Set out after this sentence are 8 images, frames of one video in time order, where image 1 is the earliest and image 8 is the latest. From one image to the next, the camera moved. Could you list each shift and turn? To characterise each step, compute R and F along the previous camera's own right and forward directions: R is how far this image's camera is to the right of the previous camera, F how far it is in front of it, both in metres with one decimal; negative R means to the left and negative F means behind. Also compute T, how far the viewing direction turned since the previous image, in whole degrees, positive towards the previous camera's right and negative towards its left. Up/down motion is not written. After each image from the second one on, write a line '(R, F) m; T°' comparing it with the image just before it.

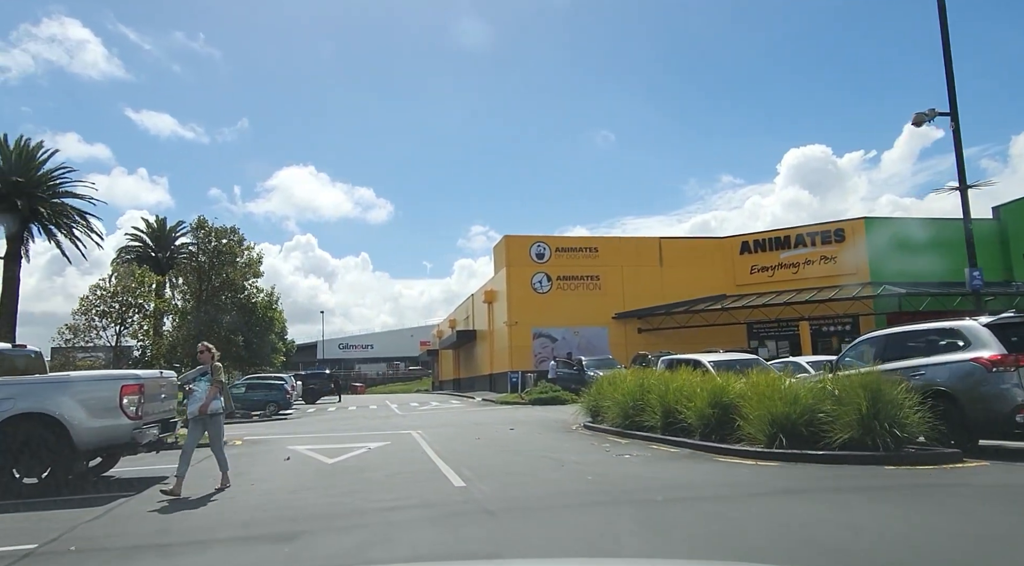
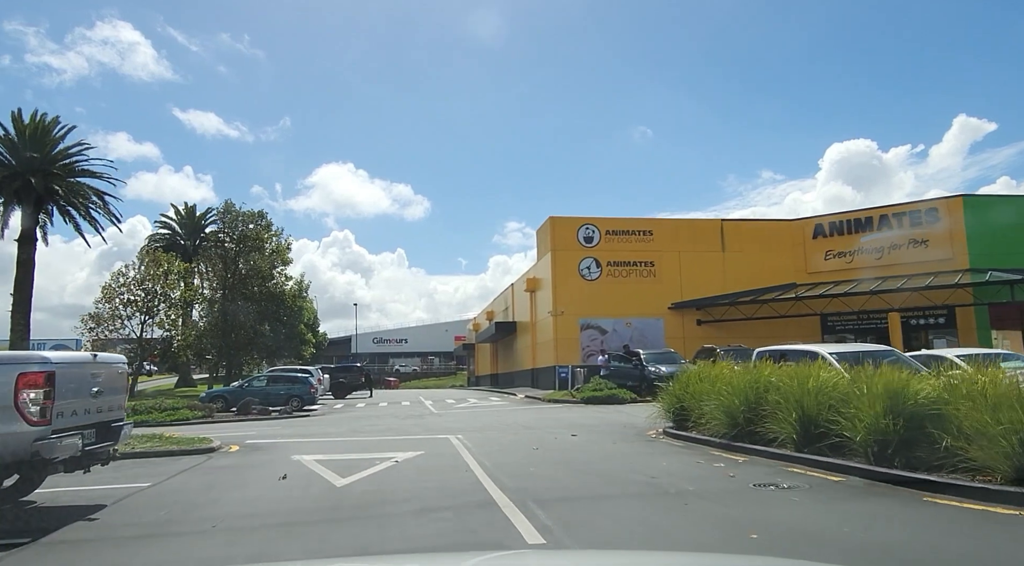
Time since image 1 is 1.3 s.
(-0.5, +3.5) m; -3°
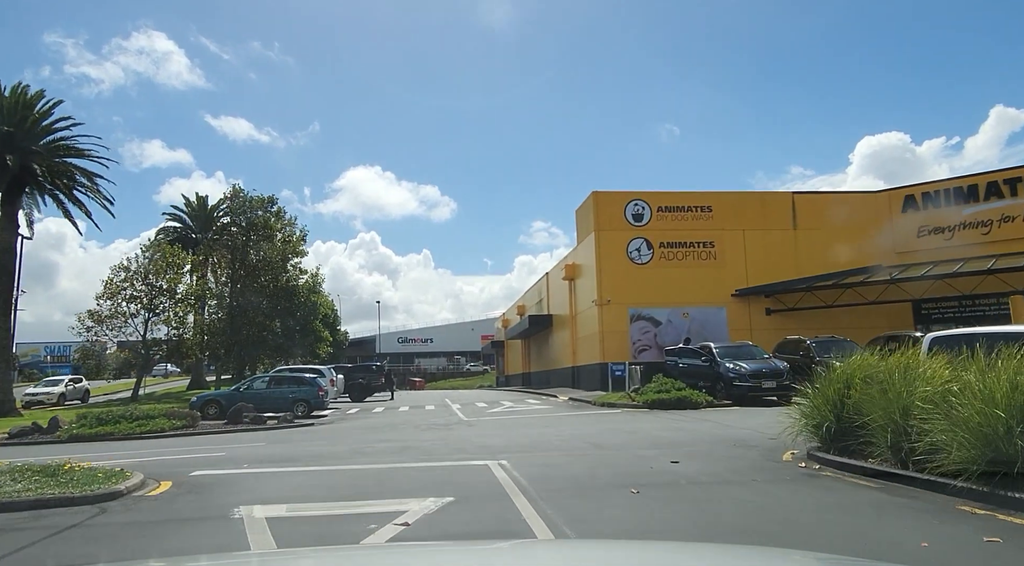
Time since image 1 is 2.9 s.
(-0.6, +4.6) m; -2°
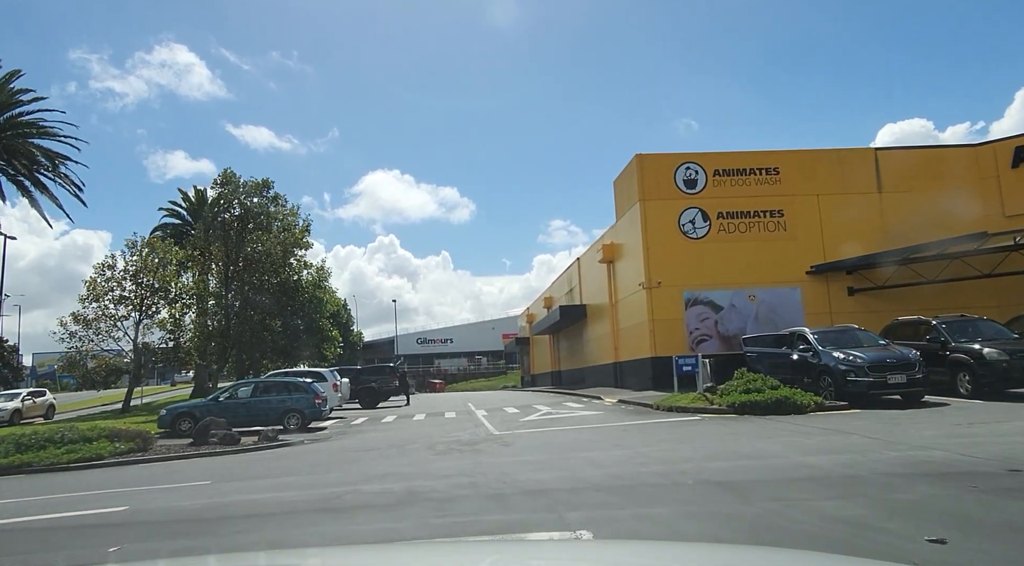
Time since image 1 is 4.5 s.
(-0.5, +4.8) m; -1°
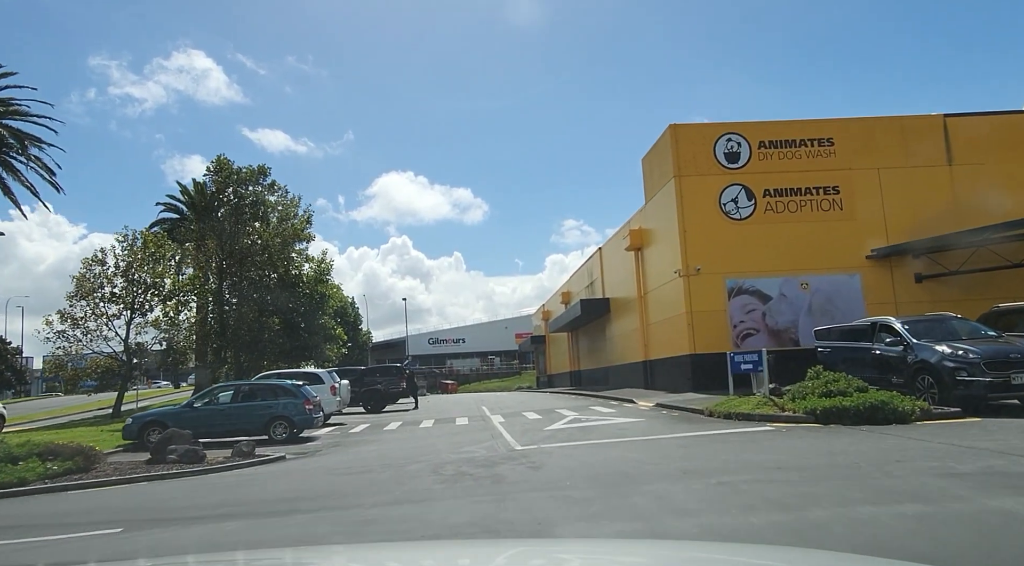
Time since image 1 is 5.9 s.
(-0.2, +3.0) m; -1°
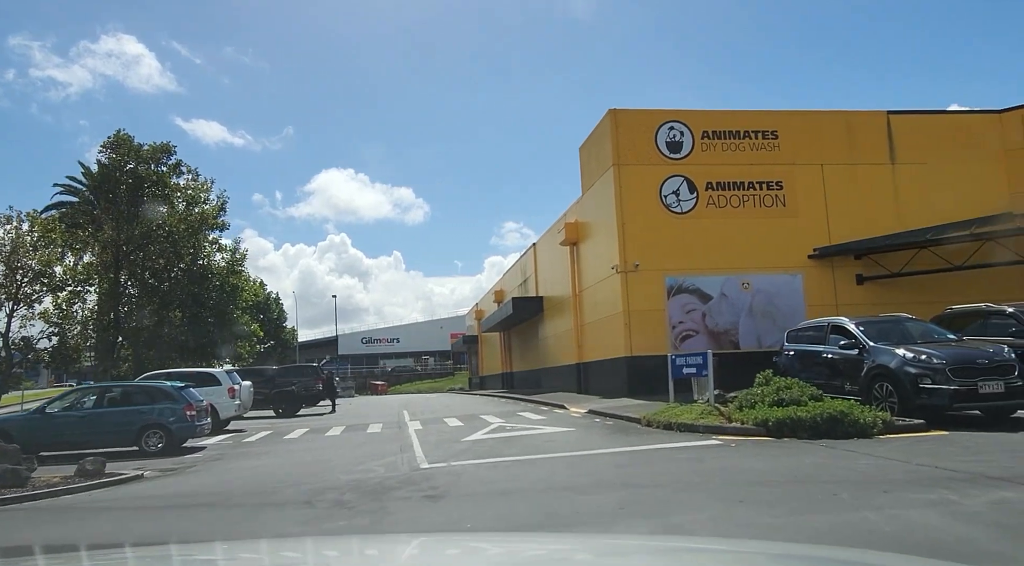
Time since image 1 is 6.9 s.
(+0.4, +1.9) m; +5°
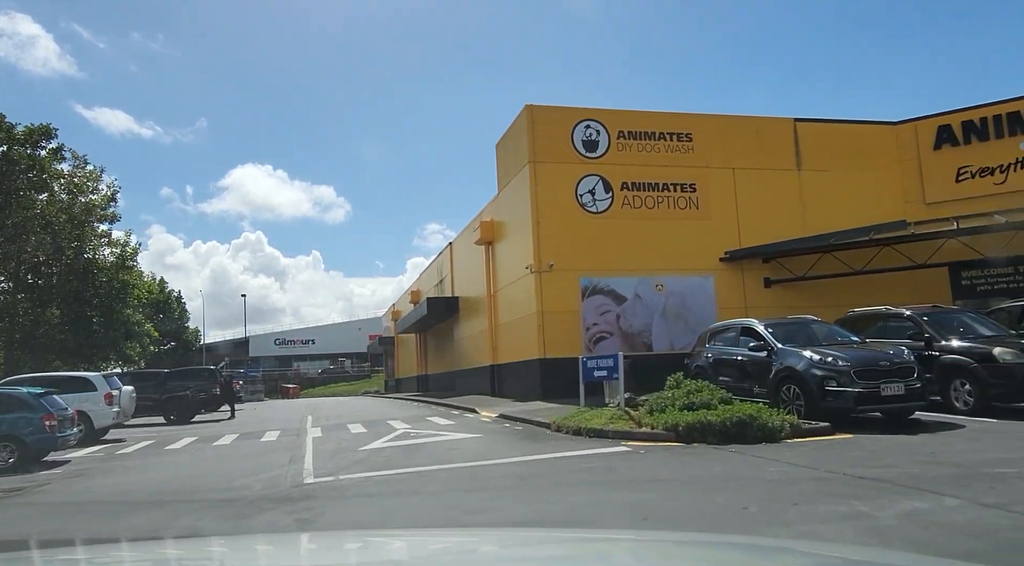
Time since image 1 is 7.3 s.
(+0.3, +0.7) m; +6°
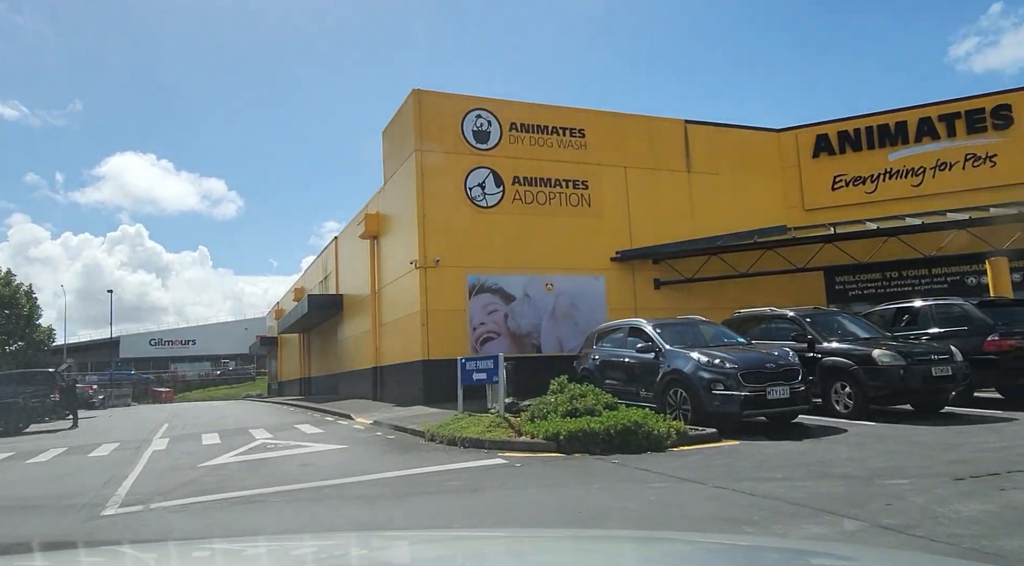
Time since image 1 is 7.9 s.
(+0.4, +1.1) m; +8°
